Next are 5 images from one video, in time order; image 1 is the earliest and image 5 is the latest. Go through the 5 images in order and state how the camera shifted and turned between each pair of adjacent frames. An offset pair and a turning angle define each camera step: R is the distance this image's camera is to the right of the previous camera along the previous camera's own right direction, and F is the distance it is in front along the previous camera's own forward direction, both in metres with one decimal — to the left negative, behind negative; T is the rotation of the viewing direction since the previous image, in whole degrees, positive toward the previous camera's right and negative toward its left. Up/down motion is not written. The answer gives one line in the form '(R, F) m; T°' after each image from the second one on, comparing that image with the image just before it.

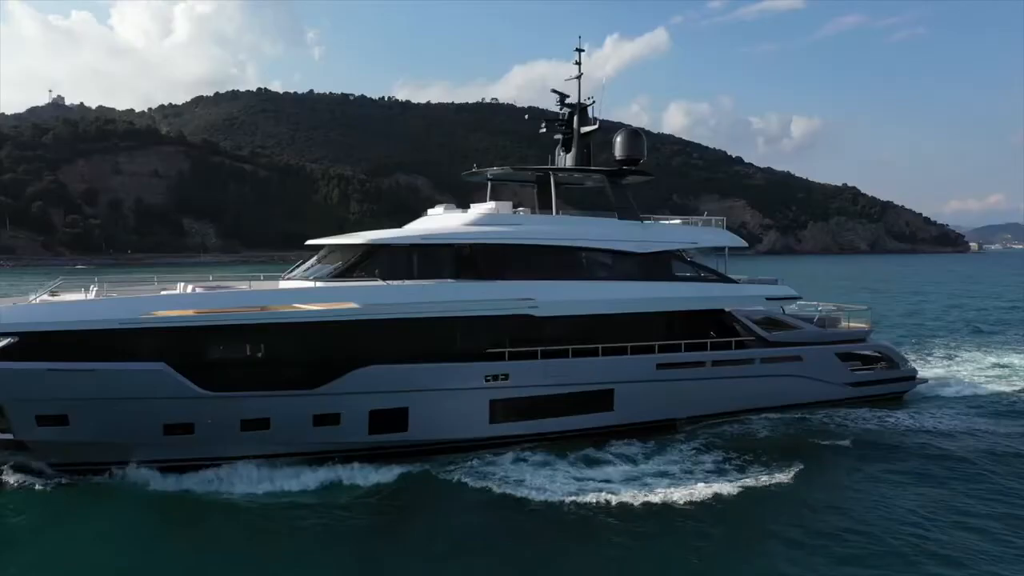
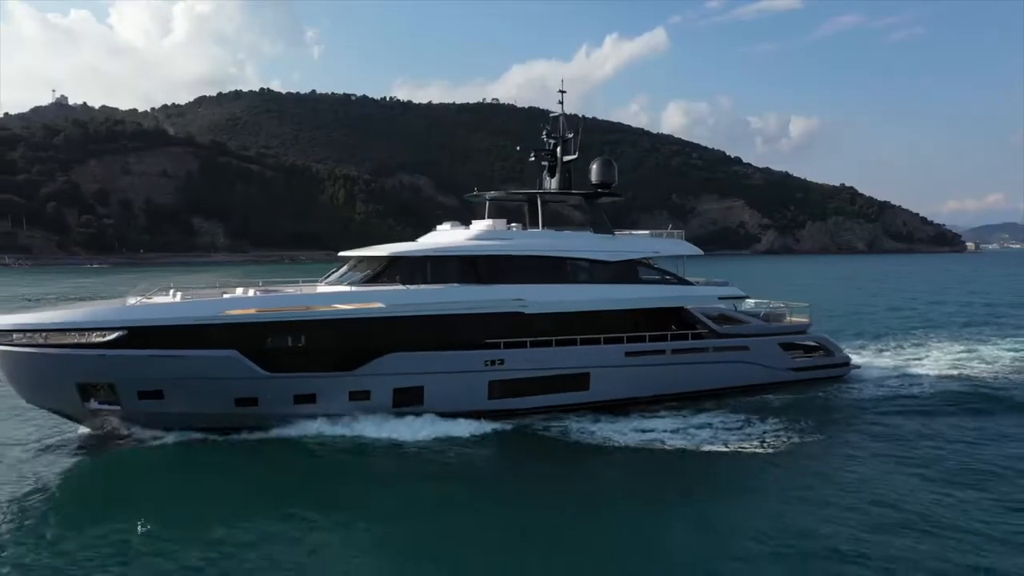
(-0.2, -0.6) m; 0°
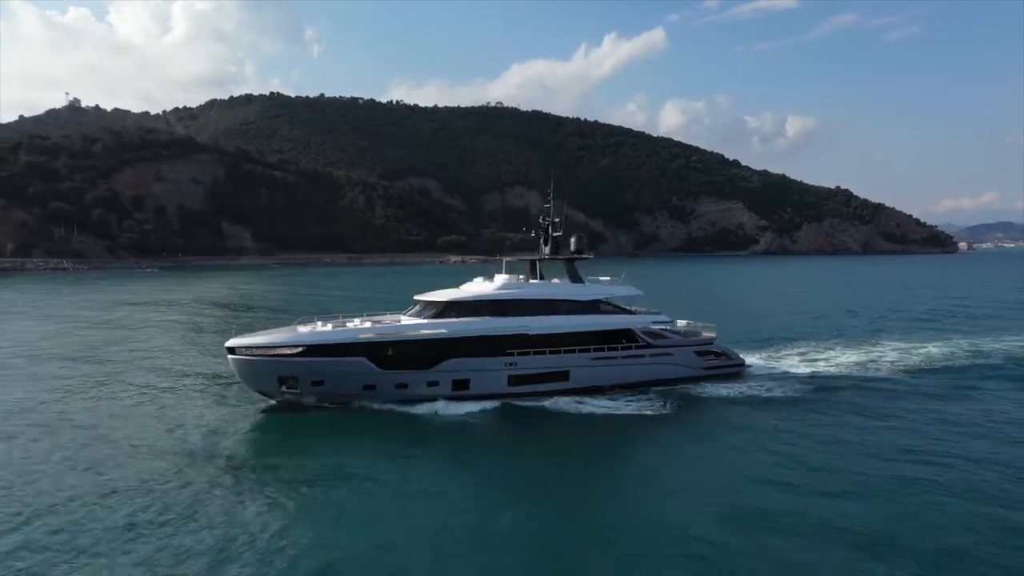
(-0.8, -1.9) m; 0°
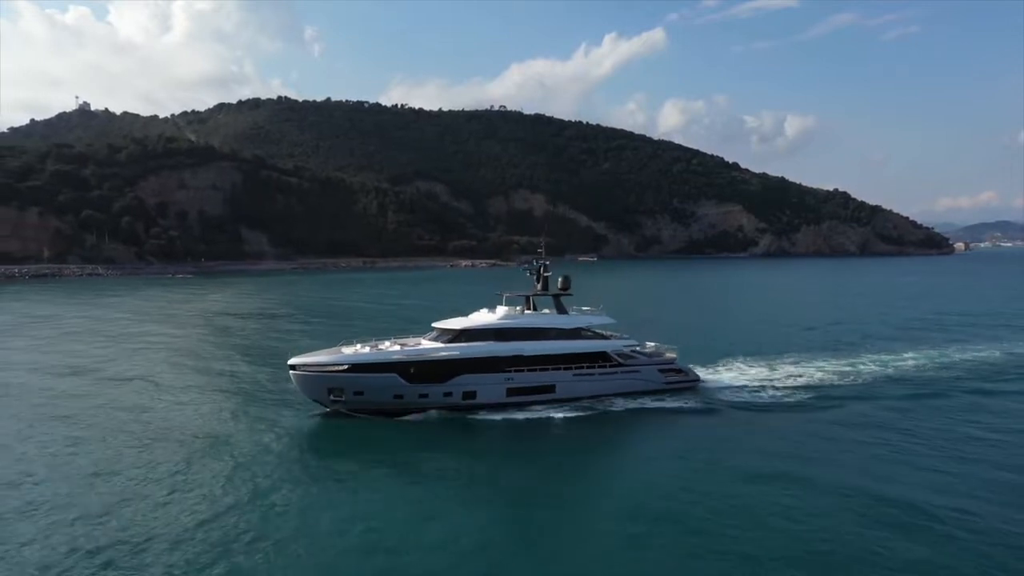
(-0.5, -1.3) m; 0°
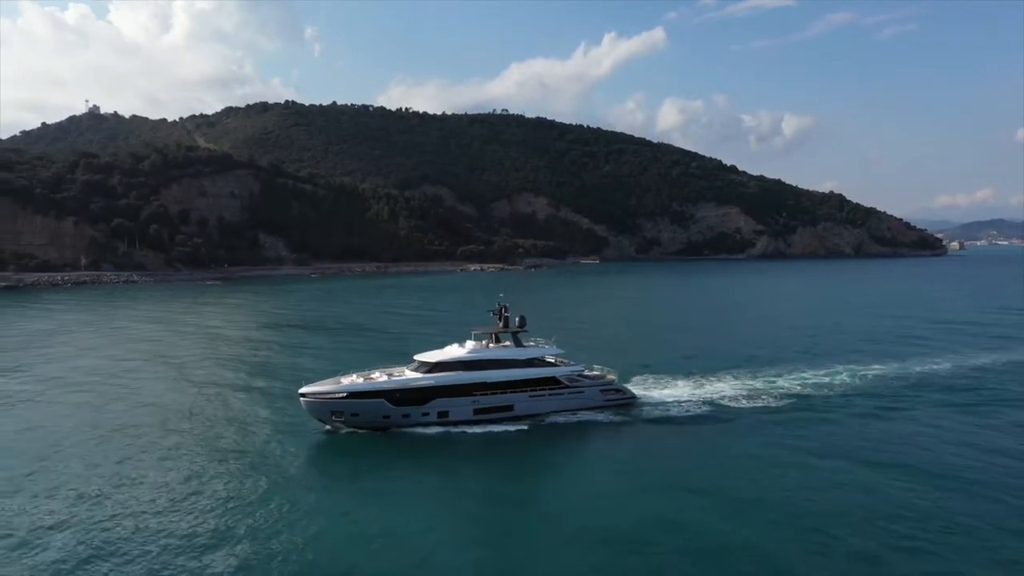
(-0.4, -1.6) m; 0°
